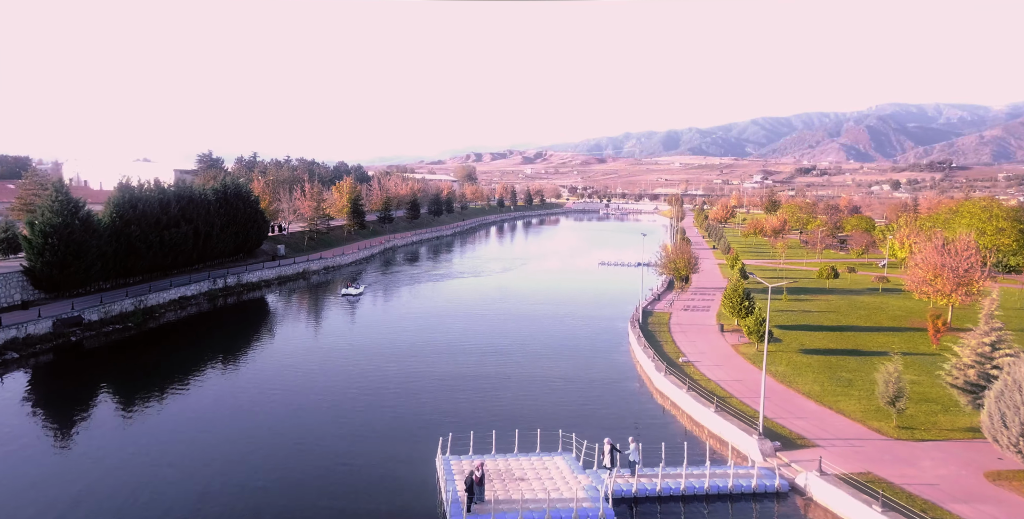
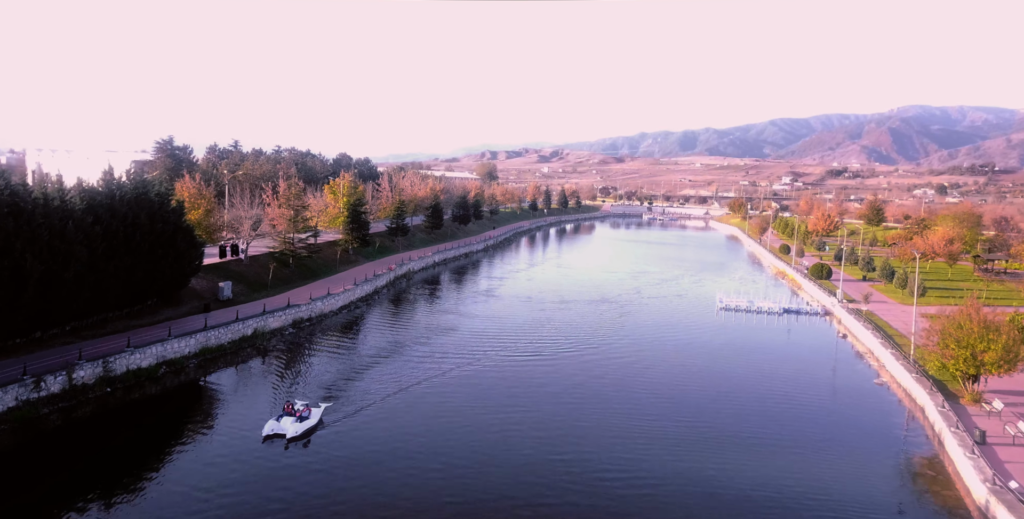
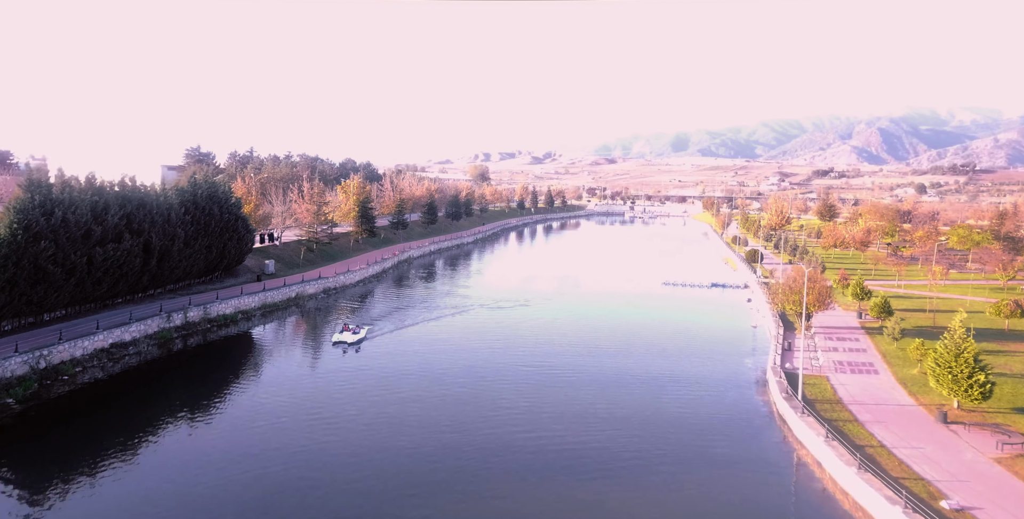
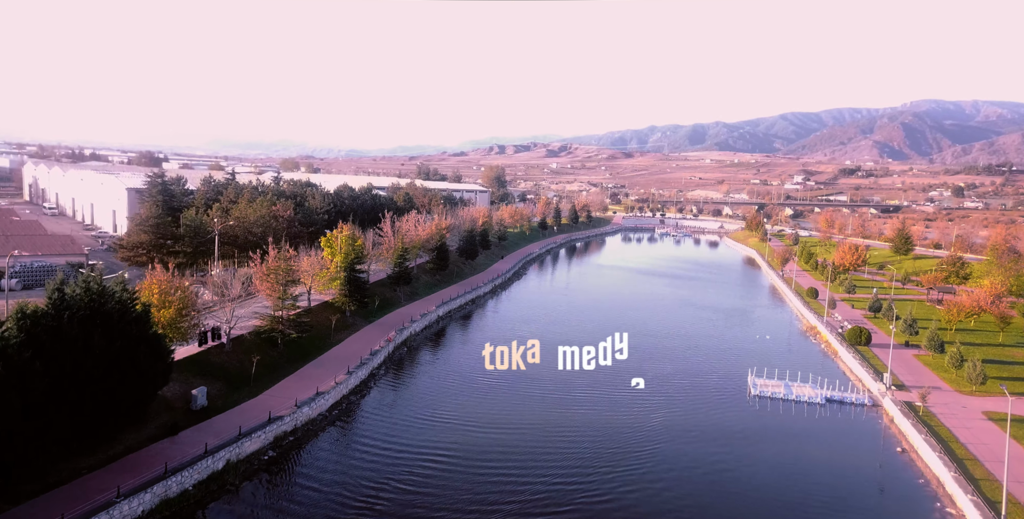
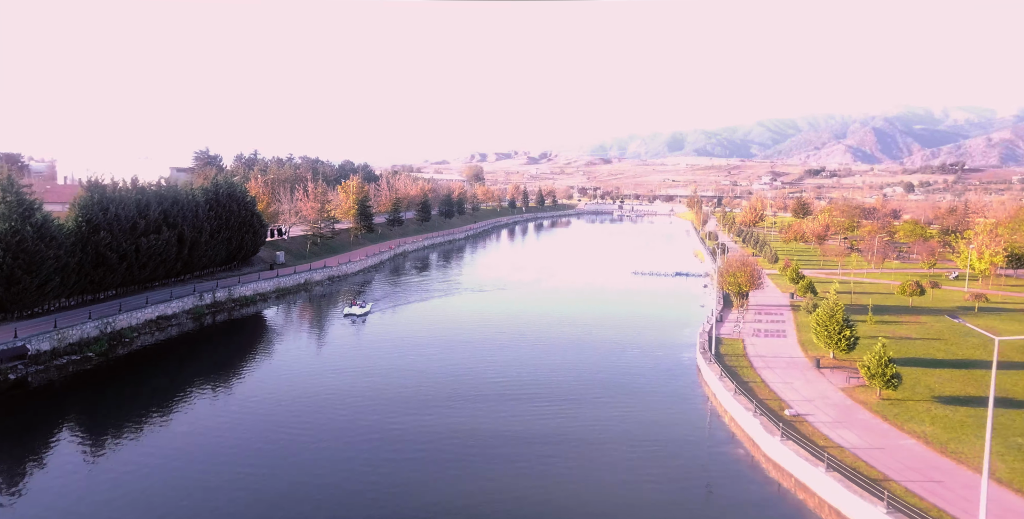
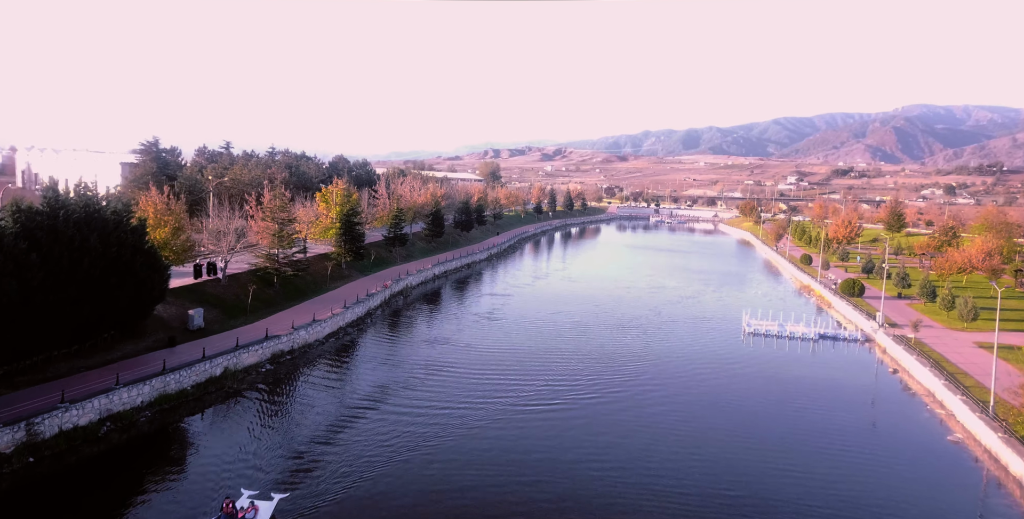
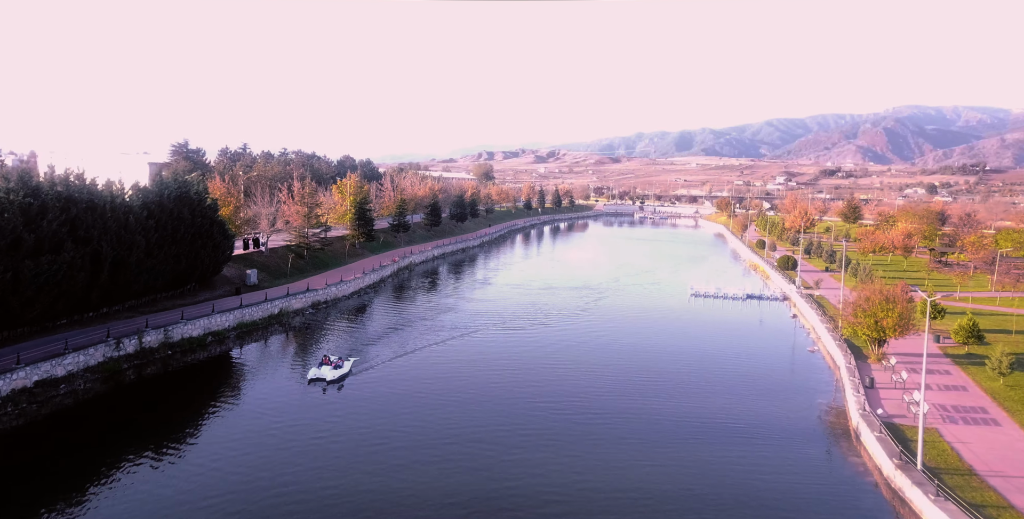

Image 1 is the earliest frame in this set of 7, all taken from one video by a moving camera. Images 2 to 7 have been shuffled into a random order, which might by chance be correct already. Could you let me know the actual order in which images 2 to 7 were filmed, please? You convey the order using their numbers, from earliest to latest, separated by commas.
5, 3, 7, 2, 6, 4
